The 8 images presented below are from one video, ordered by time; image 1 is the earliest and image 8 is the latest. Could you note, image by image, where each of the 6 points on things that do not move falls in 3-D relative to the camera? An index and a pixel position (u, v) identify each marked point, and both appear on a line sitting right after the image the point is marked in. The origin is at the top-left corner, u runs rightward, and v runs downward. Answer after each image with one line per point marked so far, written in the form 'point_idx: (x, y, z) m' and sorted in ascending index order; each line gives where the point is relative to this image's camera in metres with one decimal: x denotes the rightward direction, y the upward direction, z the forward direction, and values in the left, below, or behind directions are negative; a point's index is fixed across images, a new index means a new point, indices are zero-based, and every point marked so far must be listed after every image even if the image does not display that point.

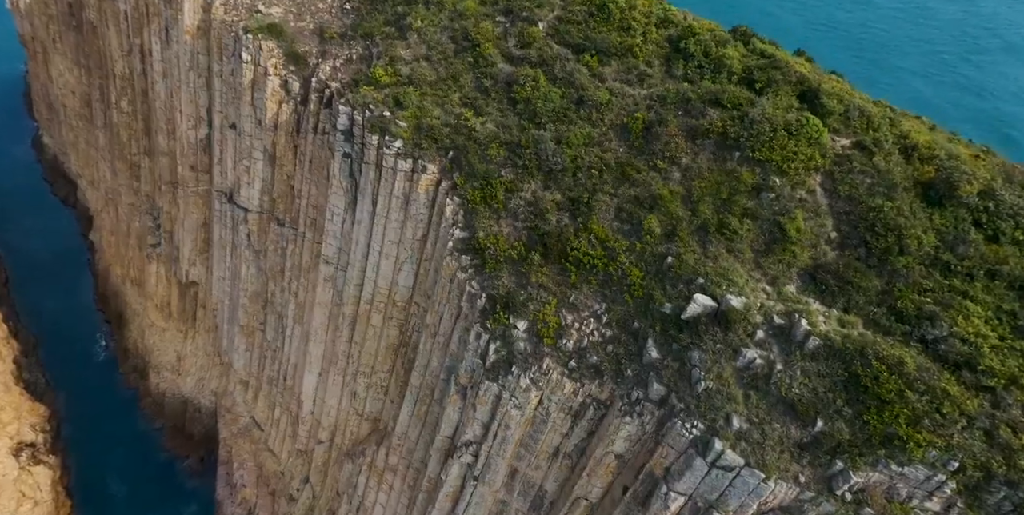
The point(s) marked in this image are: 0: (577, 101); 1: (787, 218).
0: (+1.8, +4.5, +19.0) m
1: (+6.3, +0.9, +15.0) m
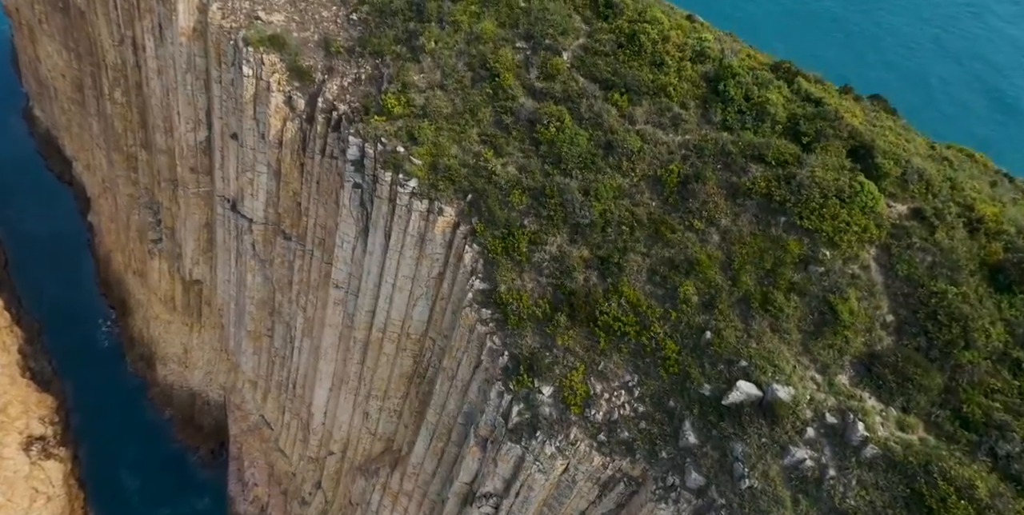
0: (+2.5, +3.0, +17.7) m
1: (+6.9, -0.8, +13.9) m
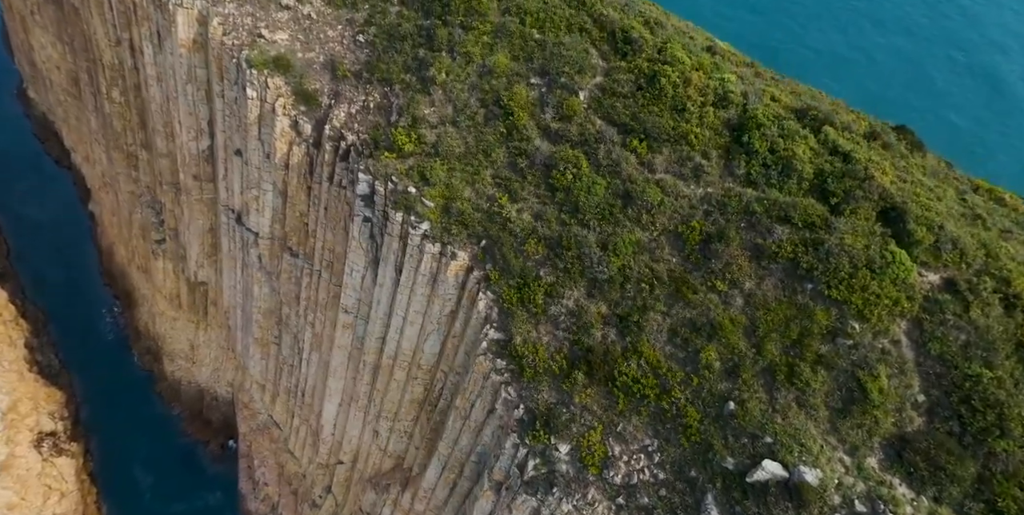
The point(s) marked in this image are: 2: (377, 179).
0: (+2.9, +1.6, +17.1) m
1: (+7.3, -2.4, +13.5) m
2: (-4.1, +2.4, +19.9) m
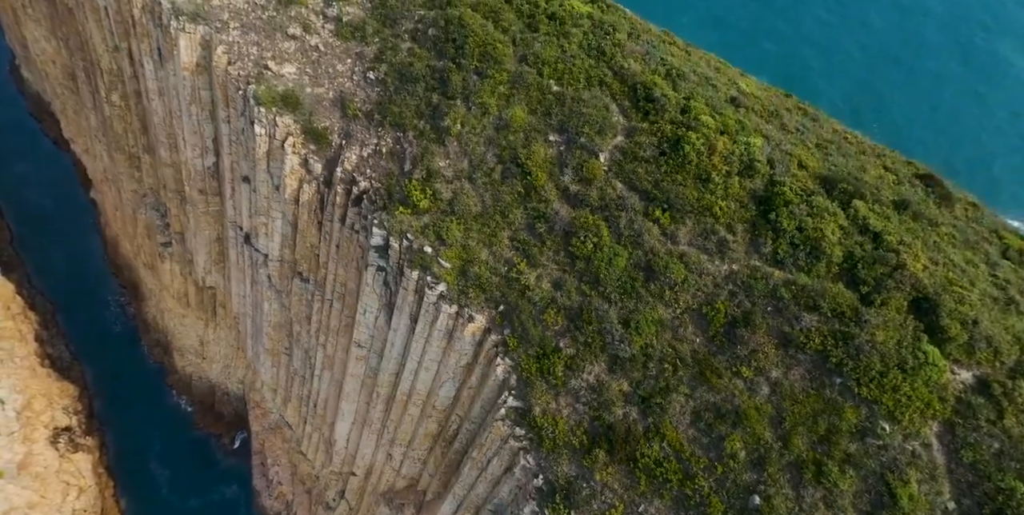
0: (+3.4, -0.2, +16.7) m
1: (+7.8, -4.5, +13.3) m
2: (-3.6, +0.7, +19.5) m
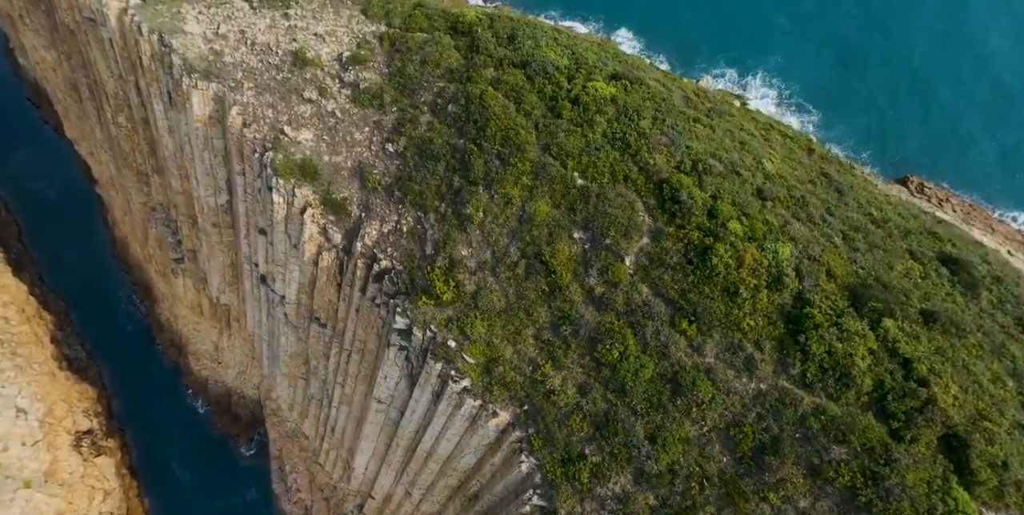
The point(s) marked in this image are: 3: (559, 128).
0: (+4.1, -3.1, +16.8) m
1: (+8.5, -7.5, +13.6) m
2: (-2.9, -2.1, +19.5) m
3: (+1.4, +3.8, +19.7) m
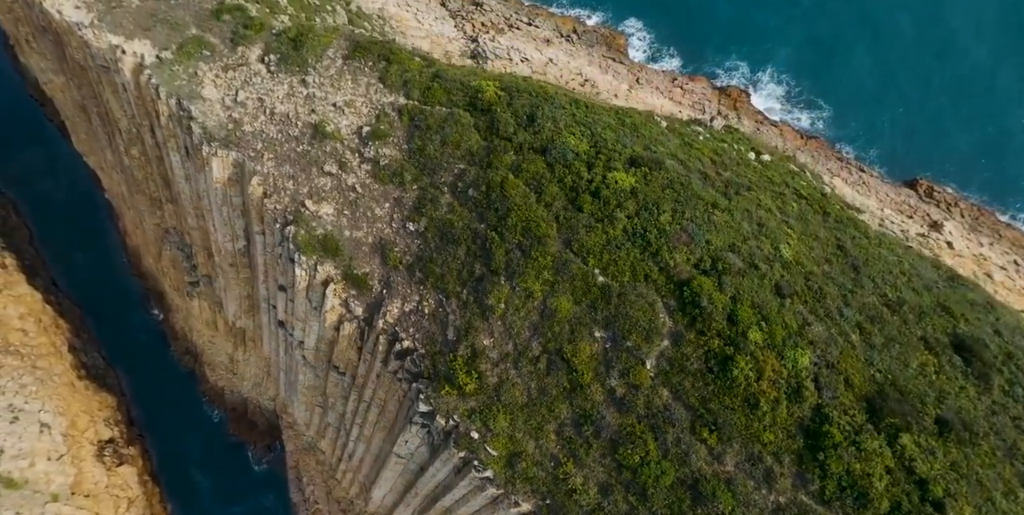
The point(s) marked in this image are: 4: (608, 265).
0: (+4.7, -6.0, +17.3) m
1: (+9.1, -10.5, +14.2) m
2: (-2.2, -4.9, +20.0) m
3: (+2.1, +1.1, +19.9) m
4: (+2.8, -0.2, +19.2) m
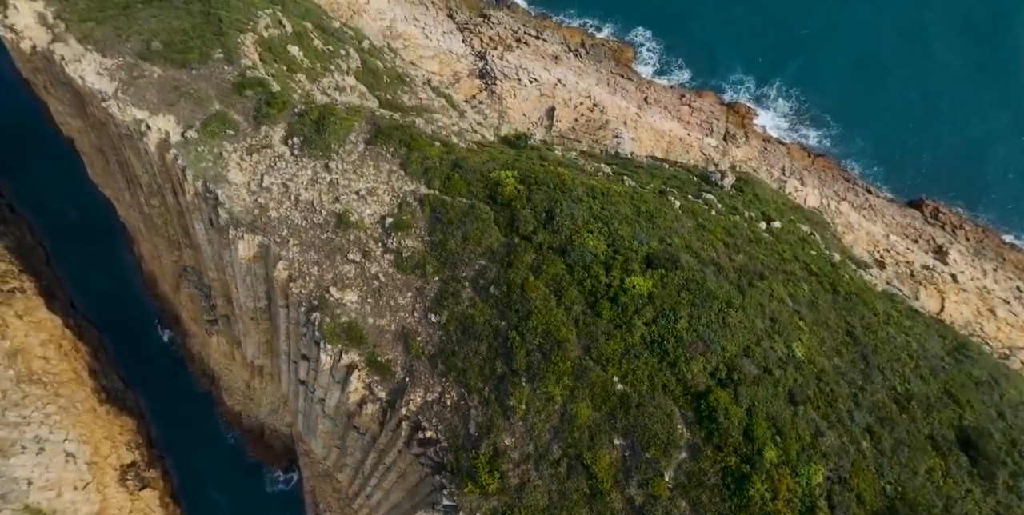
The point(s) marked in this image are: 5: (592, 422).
0: (+5.4, -9.3, +18.0) m
1: (+9.8, -13.9, +15.0) m
2: (-1.5, -8.2, +20.8) m
3: (+2.7, -2.2, +20.6) m
4: (+3.5, -3.5, +19.9) m
5: (+2.4, -5.1, +20.0) m
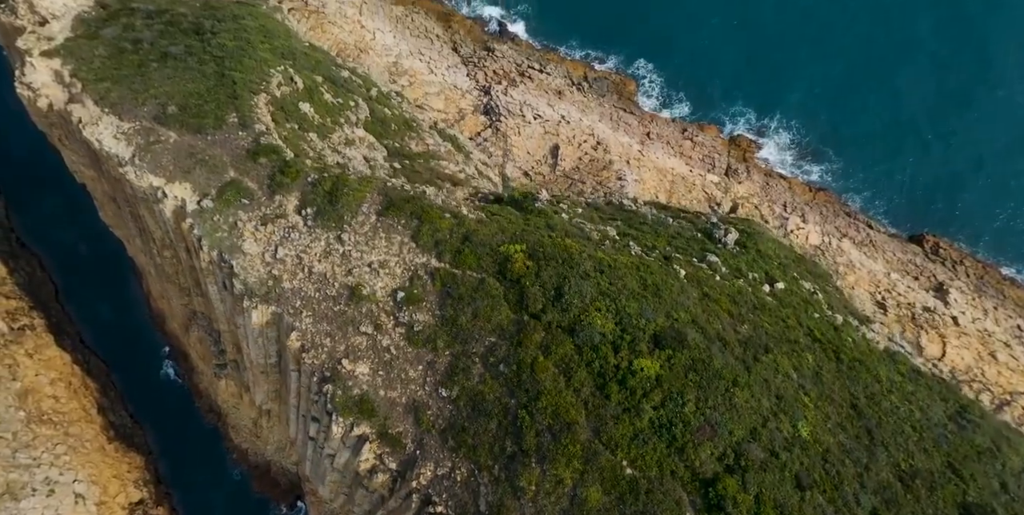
0: (+5.7, -12.0, +18.3) m
1: (+10.1, -16.4, +15.1) m
2: (-1.2, -10.9, +21.1) m
3: (+3.1, -4.9, +21.0) m
4: (+3.8, -6.2, +20.3) m
5: (+2.8, -7.7, +20.3) m
